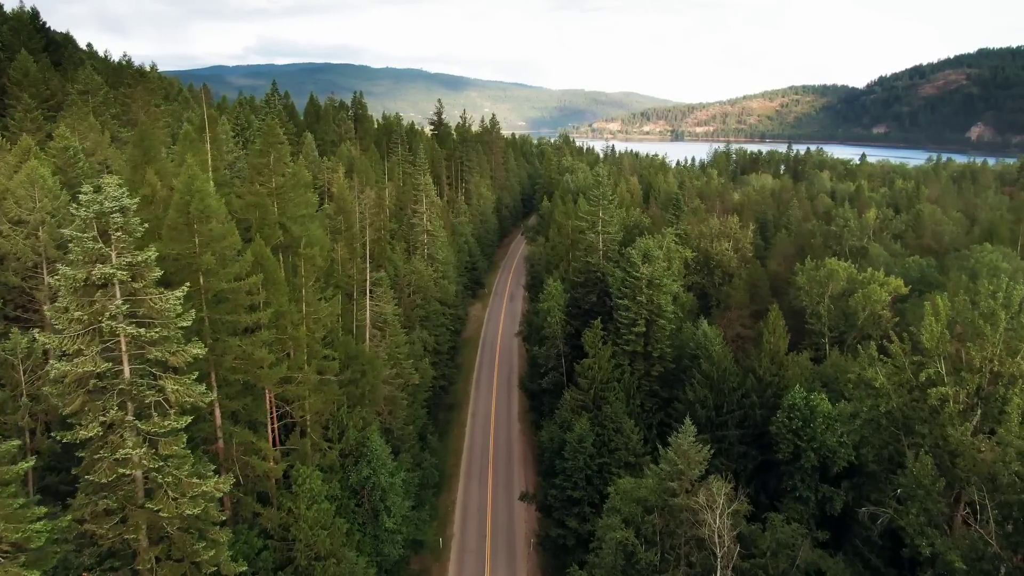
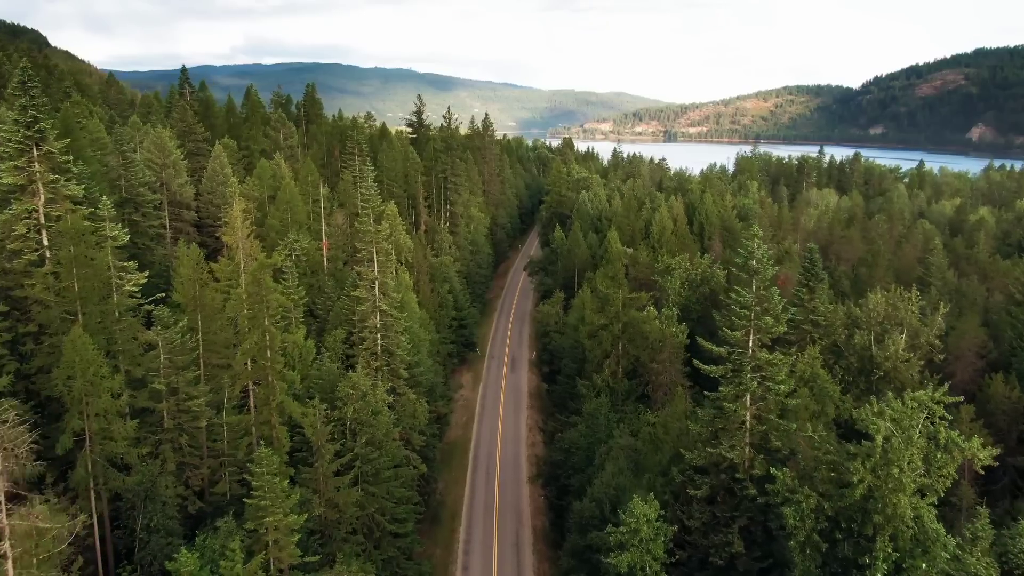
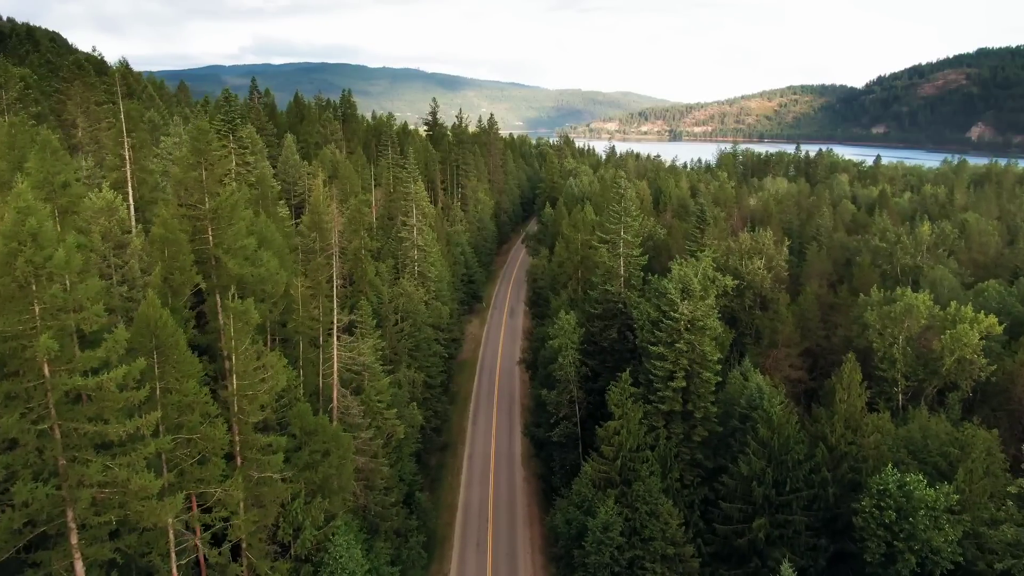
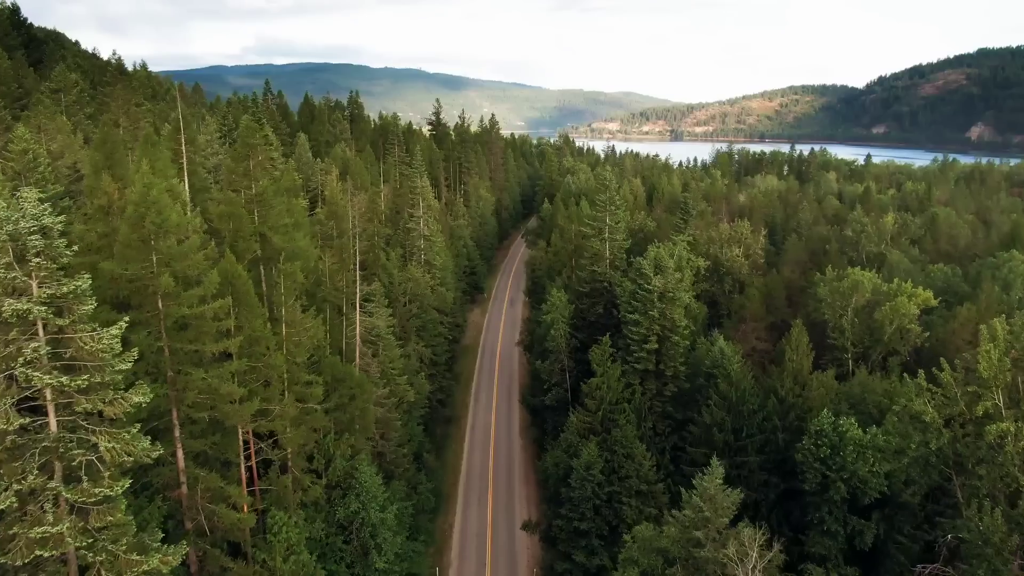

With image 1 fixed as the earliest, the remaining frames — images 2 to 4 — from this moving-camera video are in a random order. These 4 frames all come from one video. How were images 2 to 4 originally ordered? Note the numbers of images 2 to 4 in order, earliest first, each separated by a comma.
4, 3, 2
